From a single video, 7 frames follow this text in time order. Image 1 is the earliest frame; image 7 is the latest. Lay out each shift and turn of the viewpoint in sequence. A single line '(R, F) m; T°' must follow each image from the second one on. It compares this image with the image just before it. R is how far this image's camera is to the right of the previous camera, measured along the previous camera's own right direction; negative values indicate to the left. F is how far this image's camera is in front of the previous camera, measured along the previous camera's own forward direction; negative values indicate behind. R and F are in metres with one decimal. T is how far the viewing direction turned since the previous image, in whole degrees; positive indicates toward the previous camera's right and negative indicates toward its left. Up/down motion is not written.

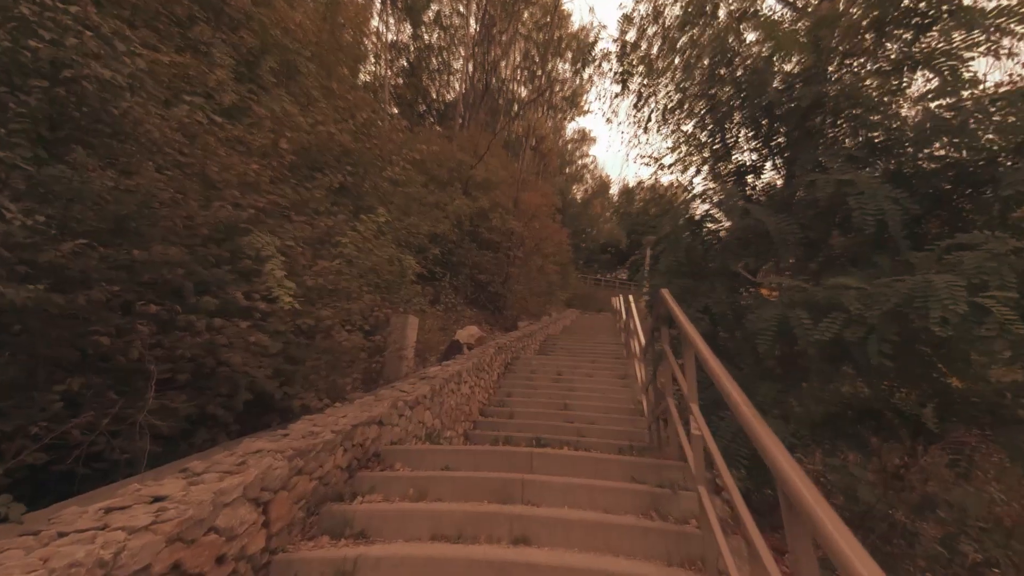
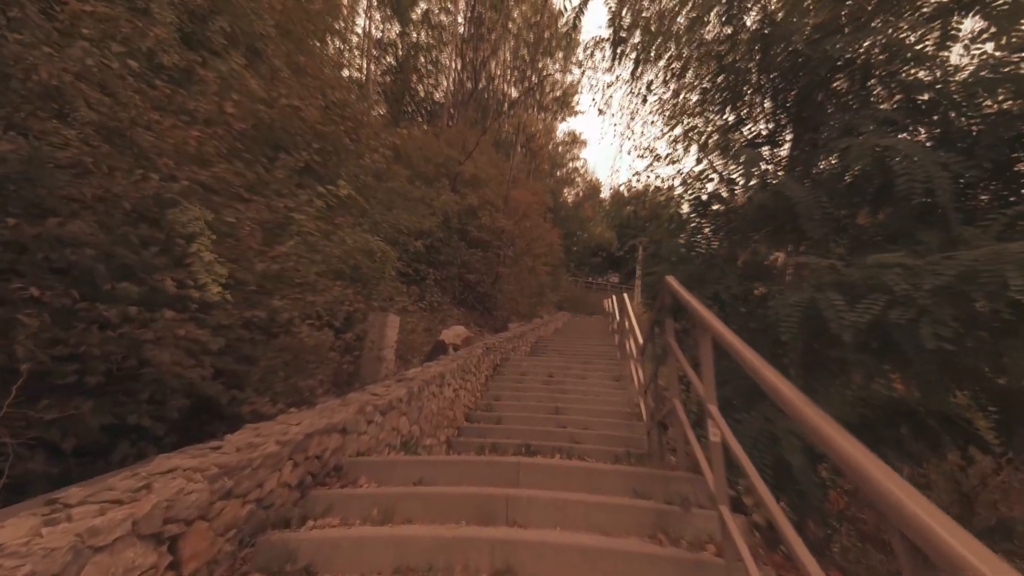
(+0.1, +0.4) m; +1°
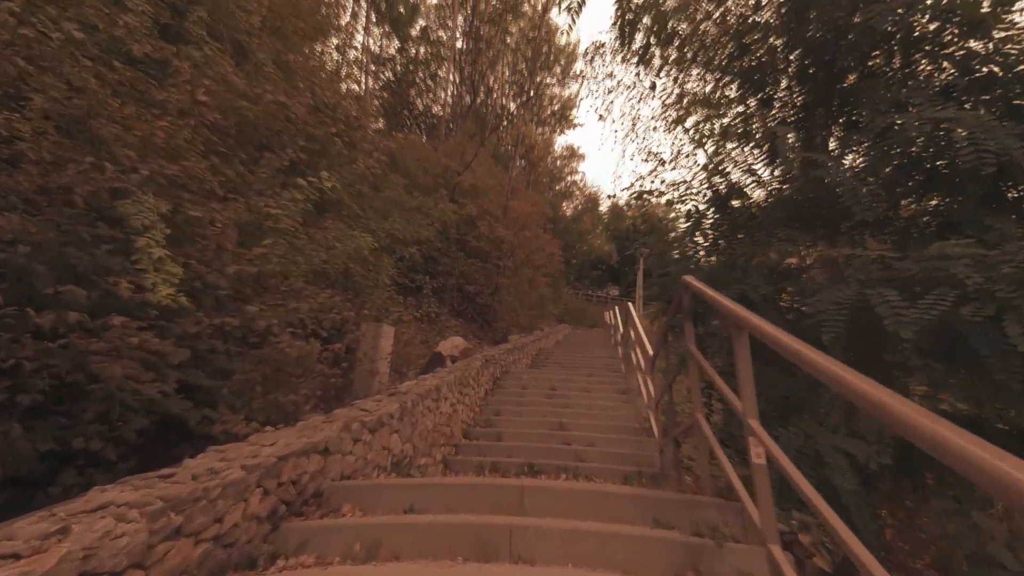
(0.0, +0.3) m; 0°
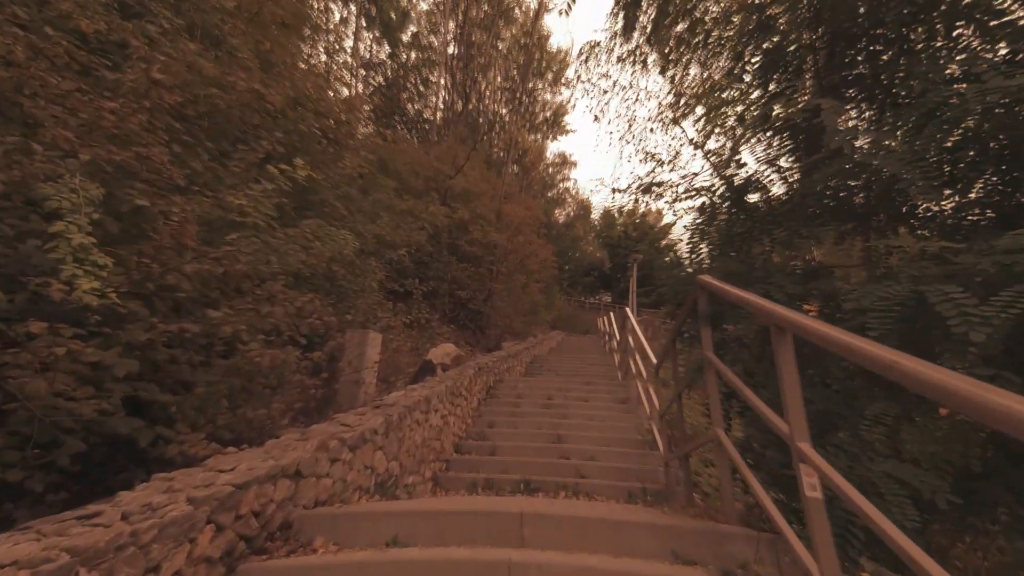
(0.0, +0.3) m; +1°
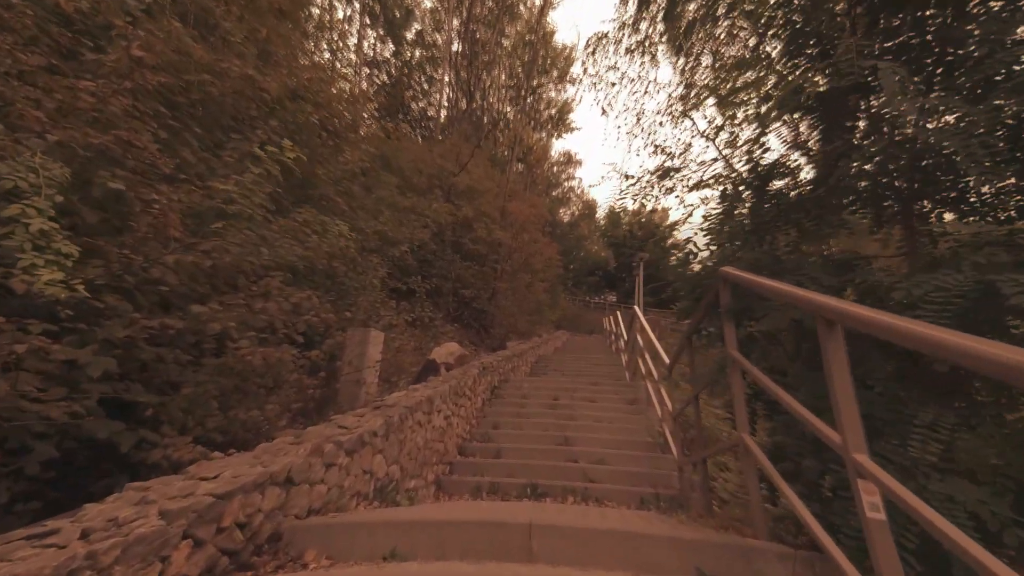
(0.0, +0.2) m; -1°
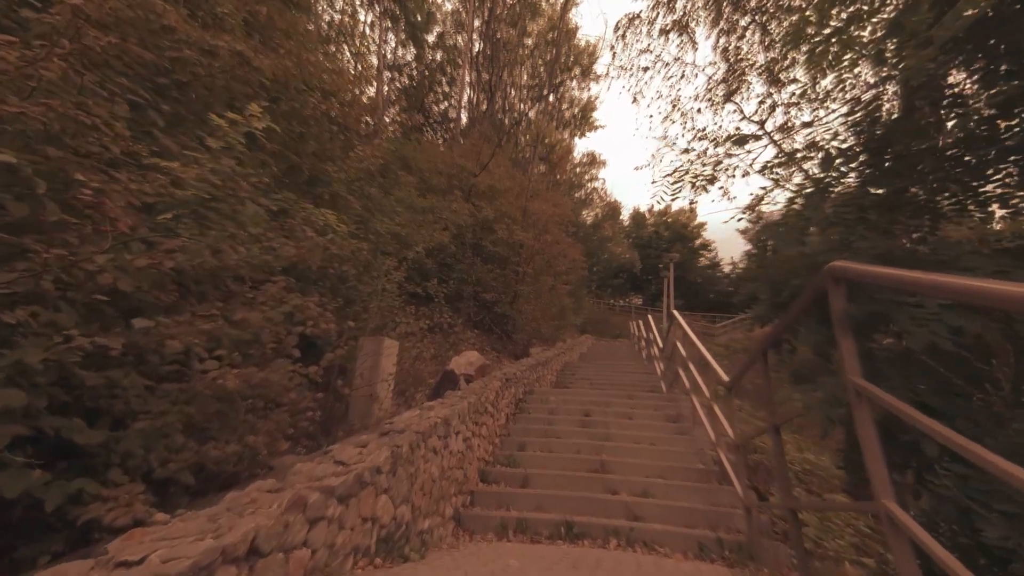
(-0.1, +0.6) m; -3°
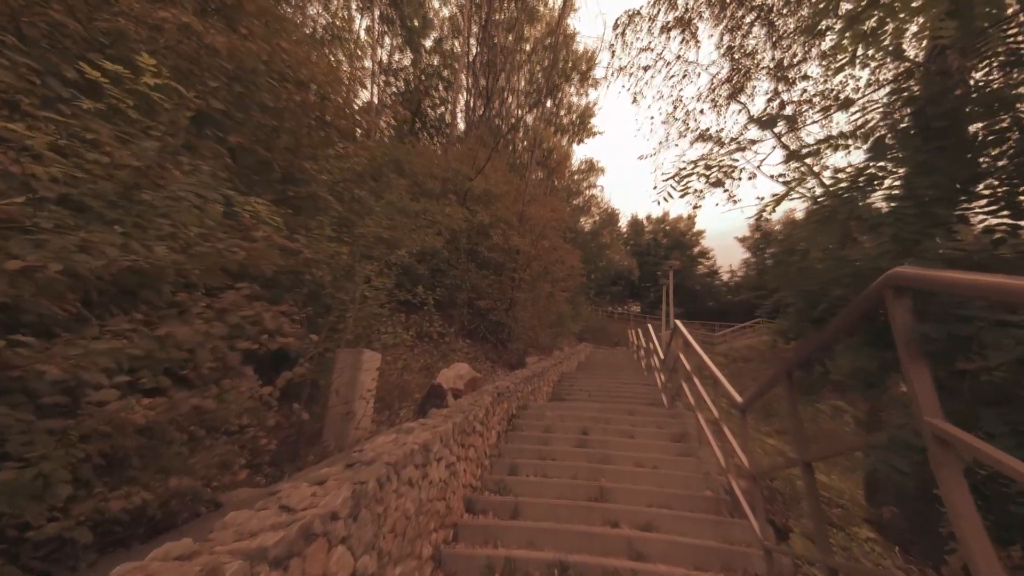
(+0.1, +0.4) m; 0°
